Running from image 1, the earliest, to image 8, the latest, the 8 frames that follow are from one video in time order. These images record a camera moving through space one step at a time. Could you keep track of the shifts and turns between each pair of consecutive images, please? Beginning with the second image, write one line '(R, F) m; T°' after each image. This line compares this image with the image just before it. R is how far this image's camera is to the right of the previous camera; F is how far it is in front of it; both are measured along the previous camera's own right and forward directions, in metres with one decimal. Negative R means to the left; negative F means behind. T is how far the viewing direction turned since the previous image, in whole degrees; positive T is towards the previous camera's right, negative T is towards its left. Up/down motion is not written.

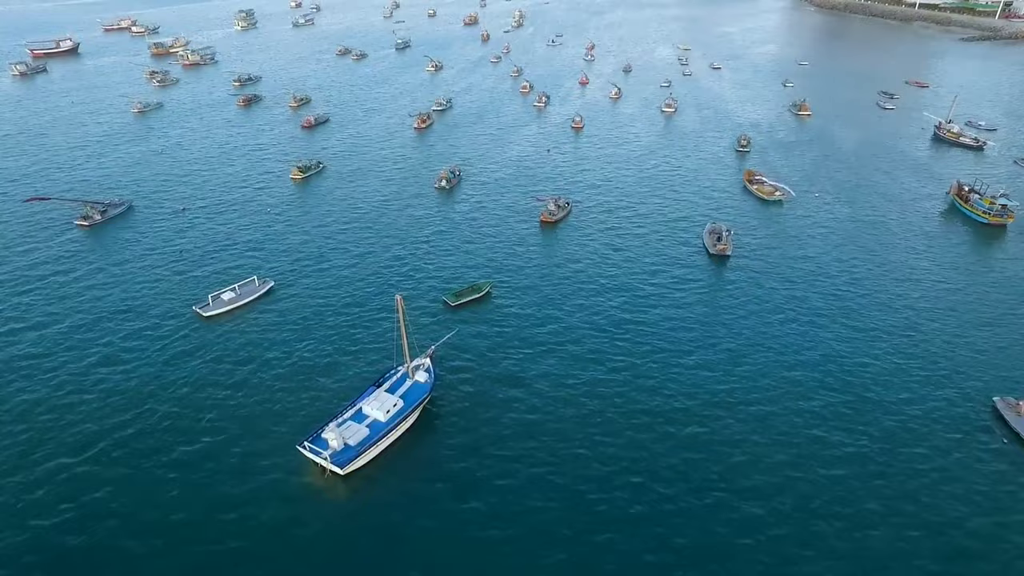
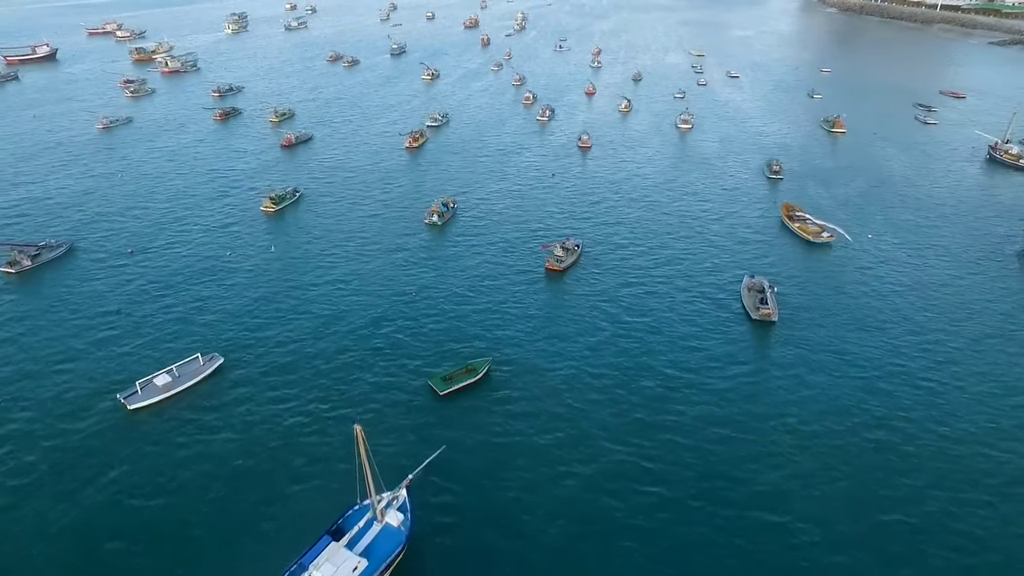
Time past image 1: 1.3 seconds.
(+0.1, +17.4) m; 0°
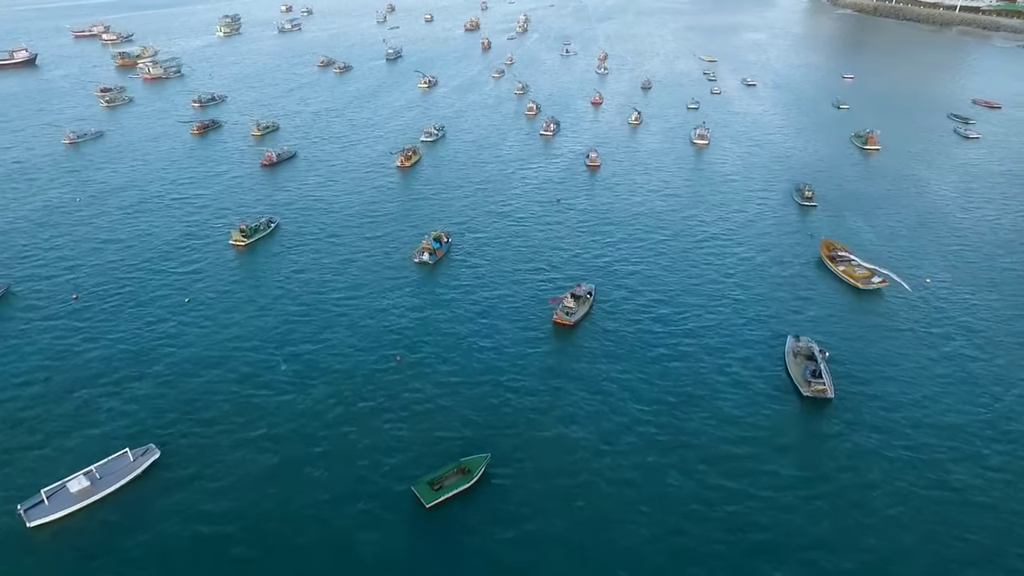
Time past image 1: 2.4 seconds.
(0.0, +14.3) m; 0°
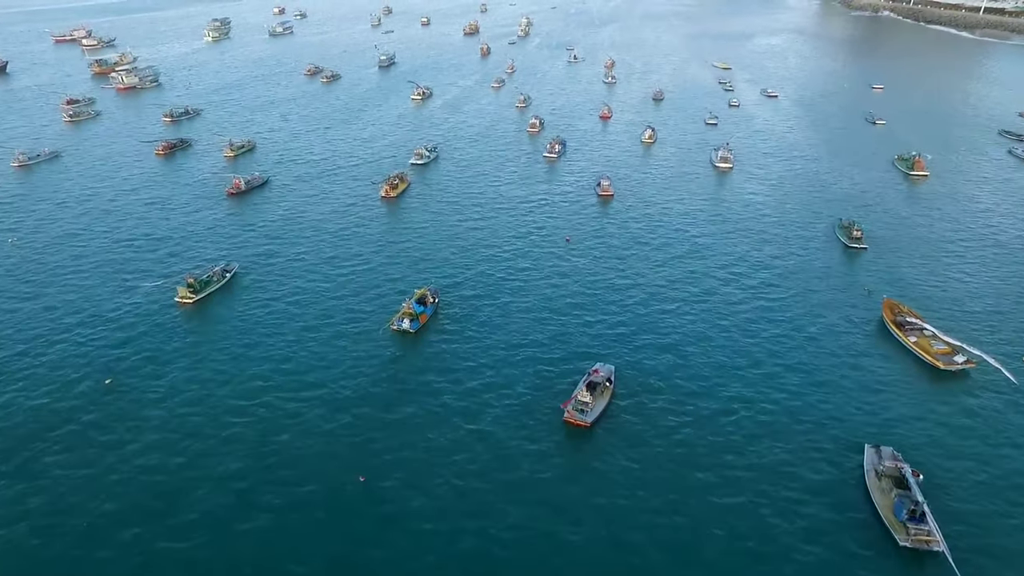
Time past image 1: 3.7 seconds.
(+0.2, +17.7) m; 0°
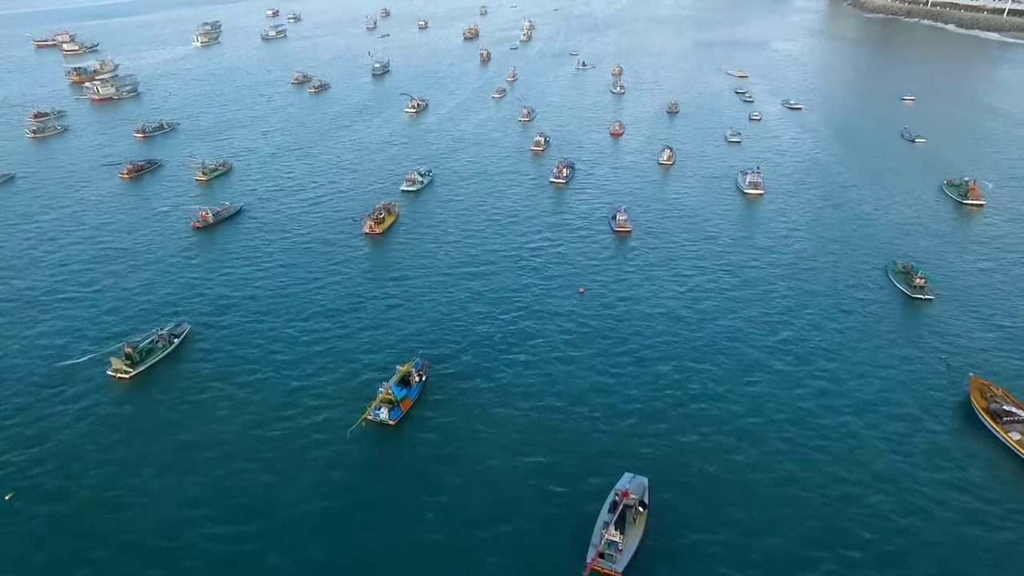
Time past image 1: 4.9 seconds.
(-0.2, +15.8) m; 0°
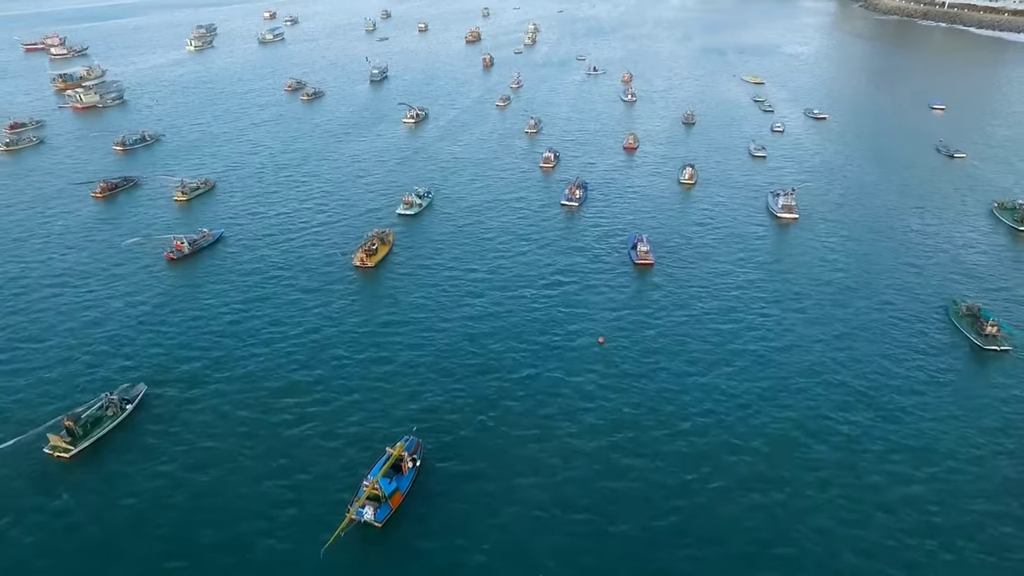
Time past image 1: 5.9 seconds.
(-0.7, +12.0) m; 0°
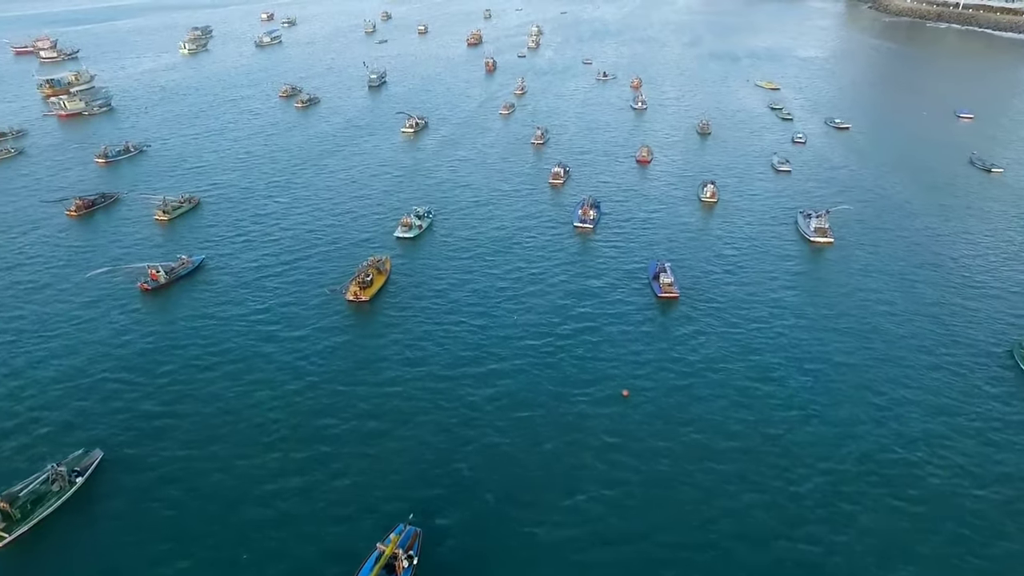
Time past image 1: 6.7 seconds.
(-0.8, +9.8) m; 0°
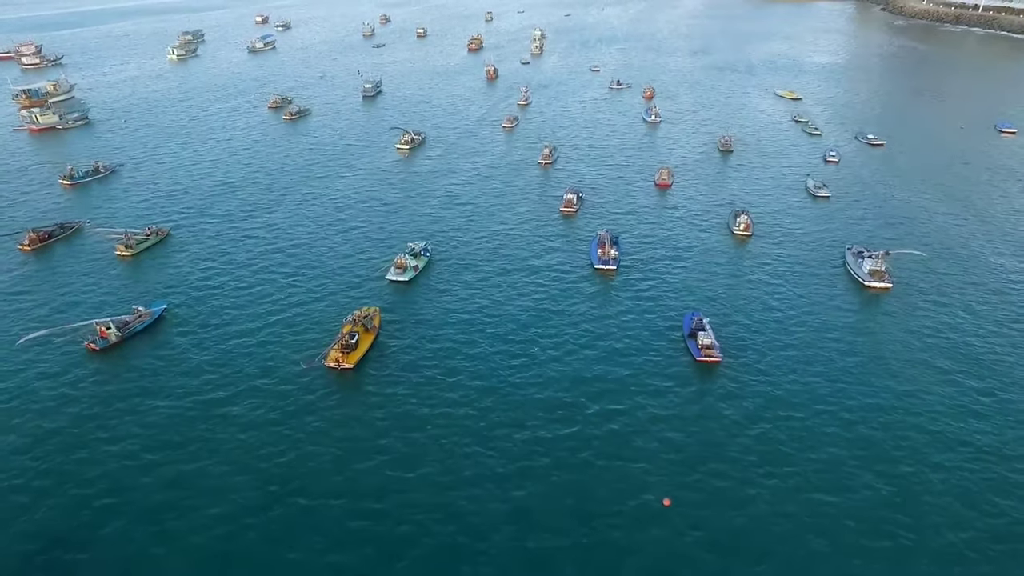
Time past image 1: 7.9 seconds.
(-0.9, +14.3) m; 0°
